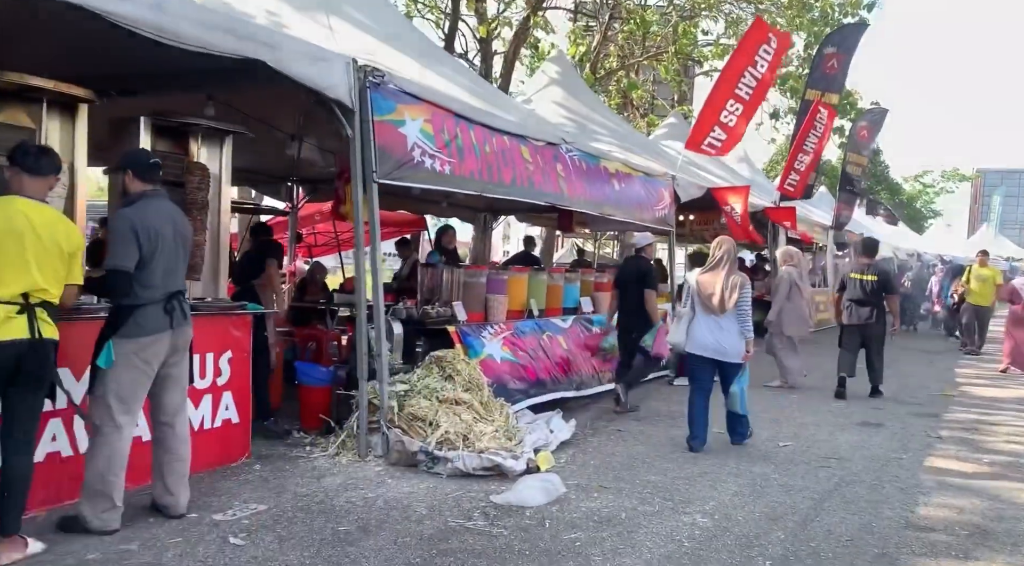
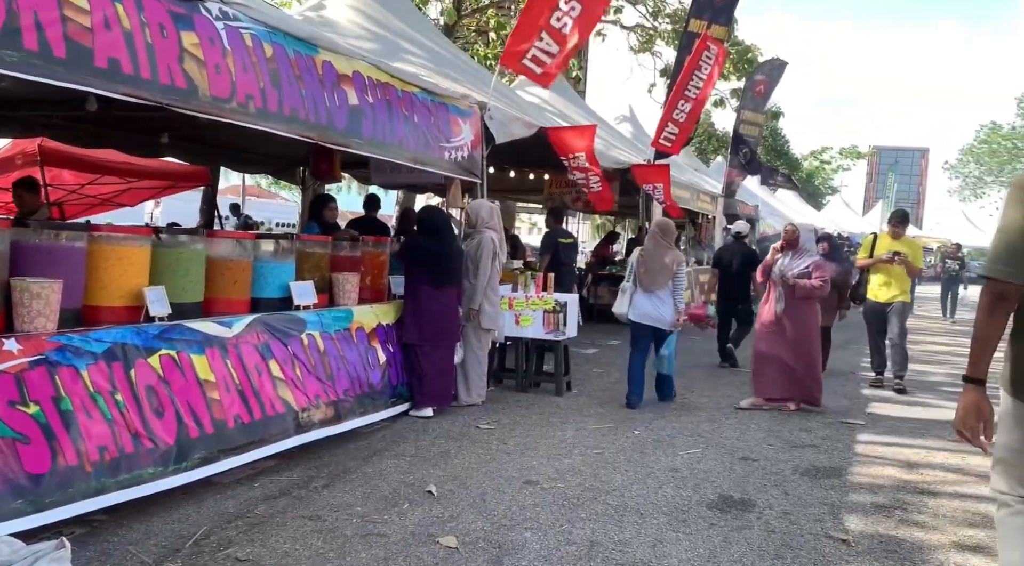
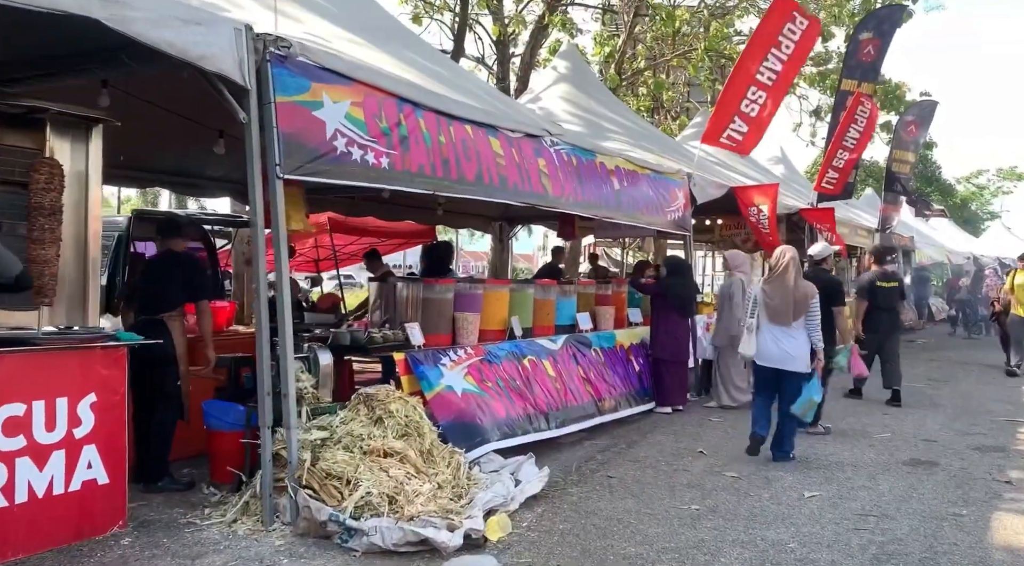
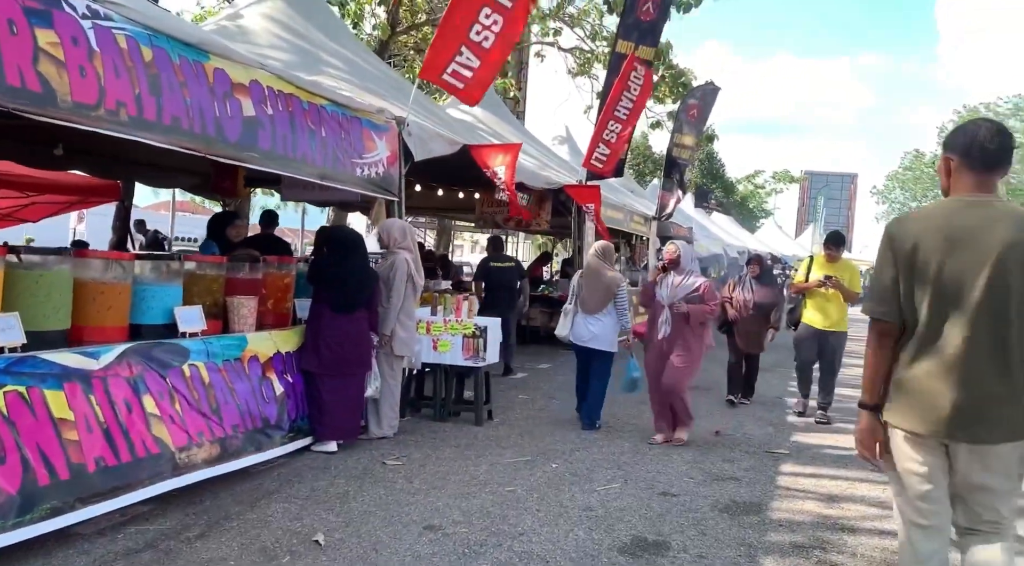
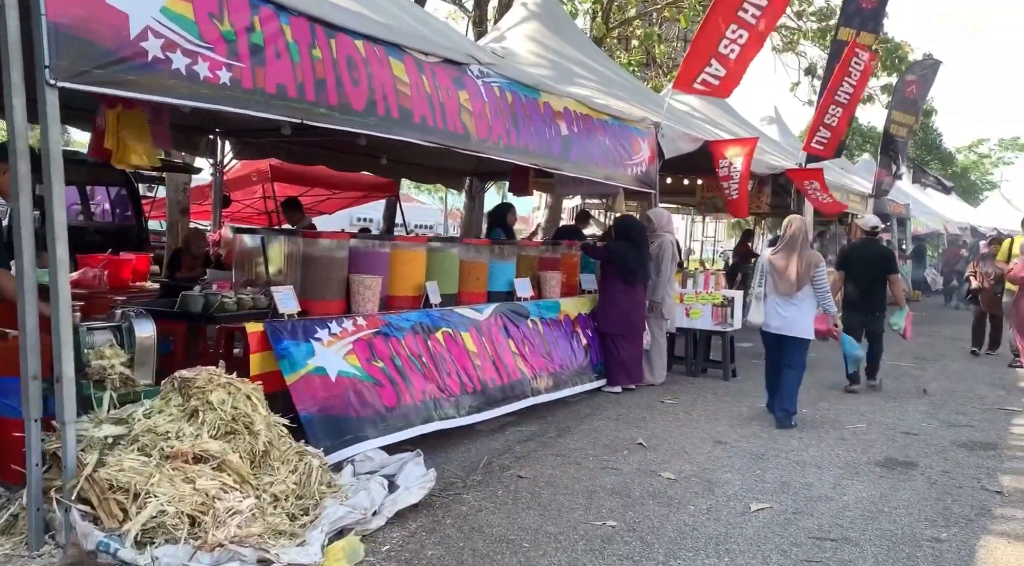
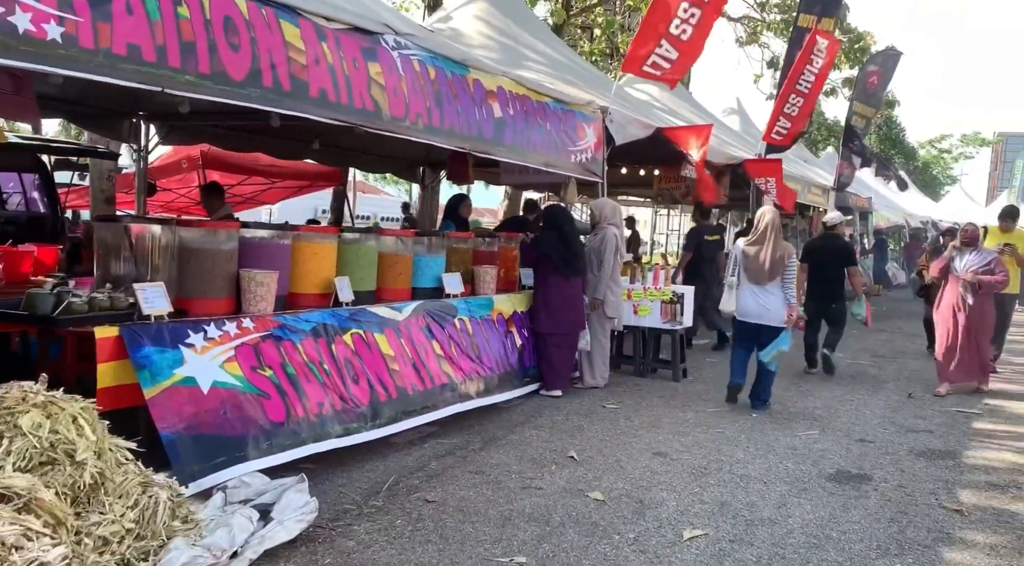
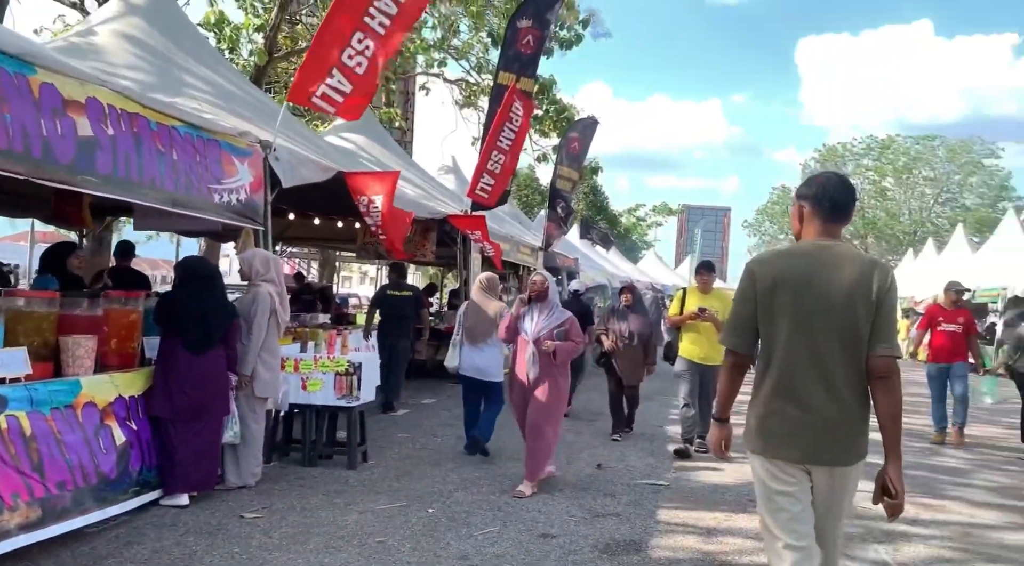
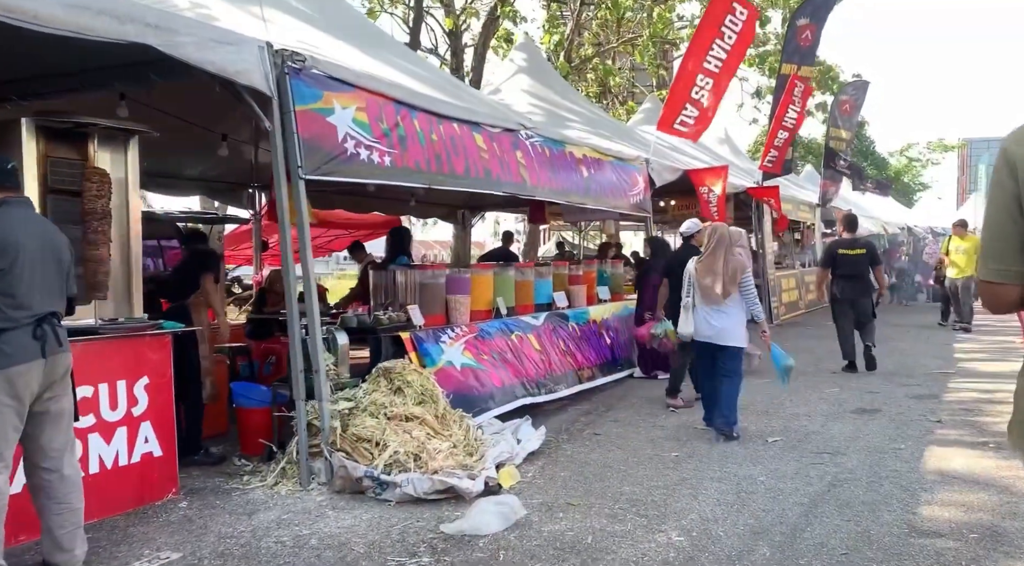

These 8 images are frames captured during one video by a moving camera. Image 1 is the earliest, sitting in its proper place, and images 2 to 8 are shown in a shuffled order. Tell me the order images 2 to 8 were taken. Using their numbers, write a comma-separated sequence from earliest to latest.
8, 3, 5, 6, 2, 4, 7
